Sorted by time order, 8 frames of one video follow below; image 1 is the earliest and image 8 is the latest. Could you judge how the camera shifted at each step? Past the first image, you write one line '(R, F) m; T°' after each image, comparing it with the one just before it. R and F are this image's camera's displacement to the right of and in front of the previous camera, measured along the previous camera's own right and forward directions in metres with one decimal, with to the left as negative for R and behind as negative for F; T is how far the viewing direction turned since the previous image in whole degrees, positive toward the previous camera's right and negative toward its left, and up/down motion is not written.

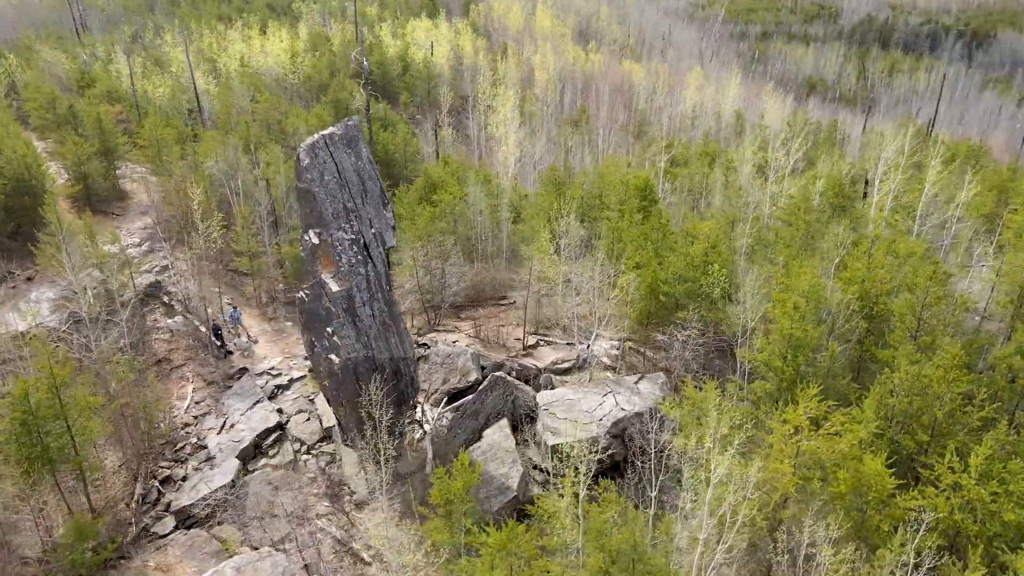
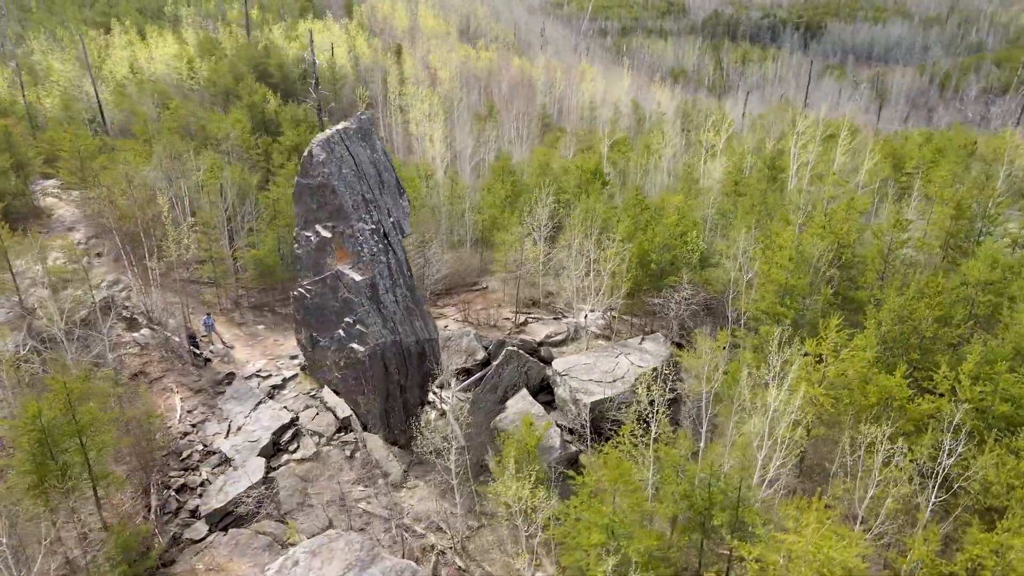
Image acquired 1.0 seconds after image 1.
(-3.8, -1.0) m; +10°
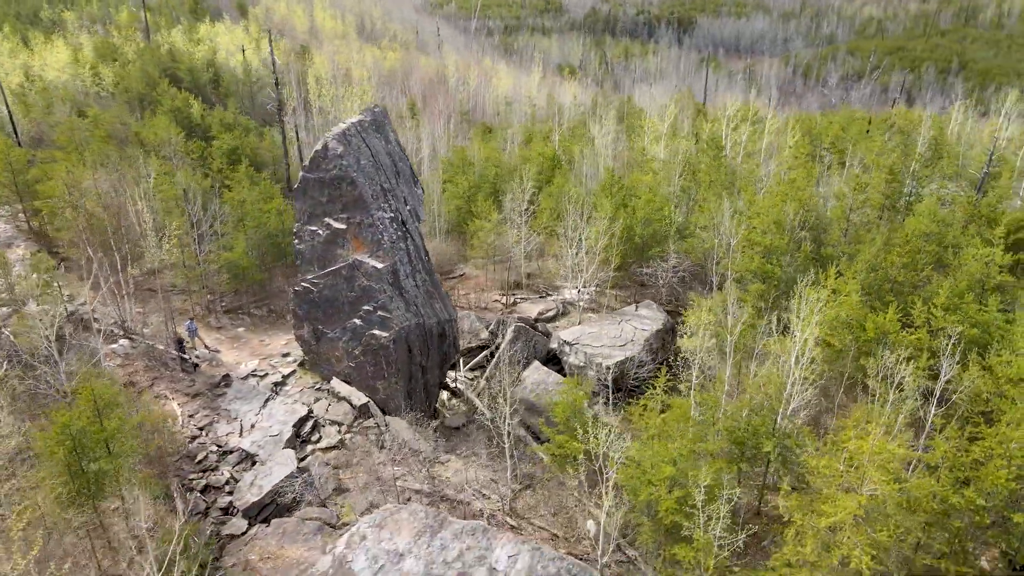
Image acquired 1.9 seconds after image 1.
(-3.5, -1.0) m; +8°
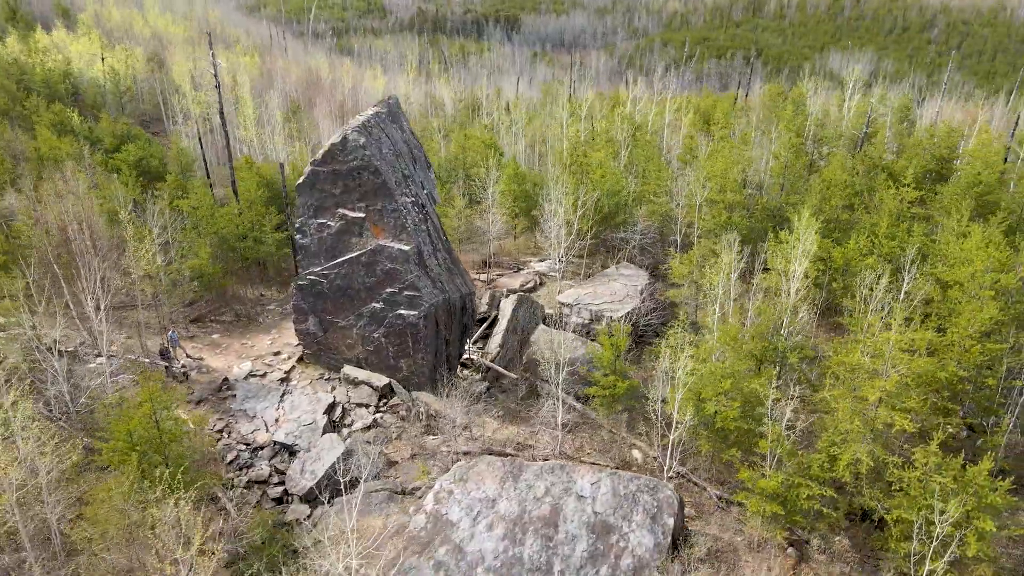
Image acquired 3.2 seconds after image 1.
(-5.3, -1.4) m; +12°
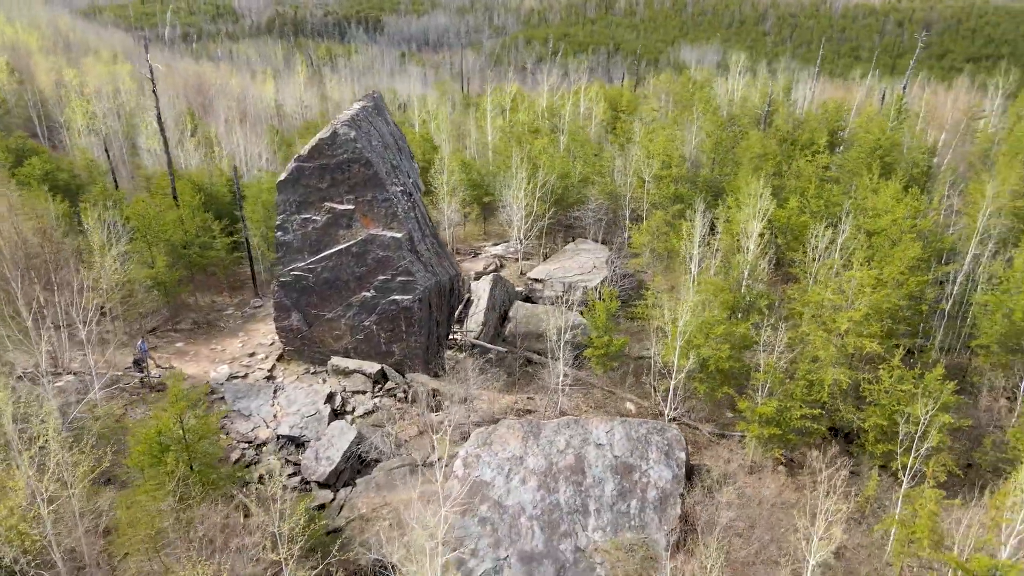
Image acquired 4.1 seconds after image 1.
(-3.6, -1.2) m; +10°
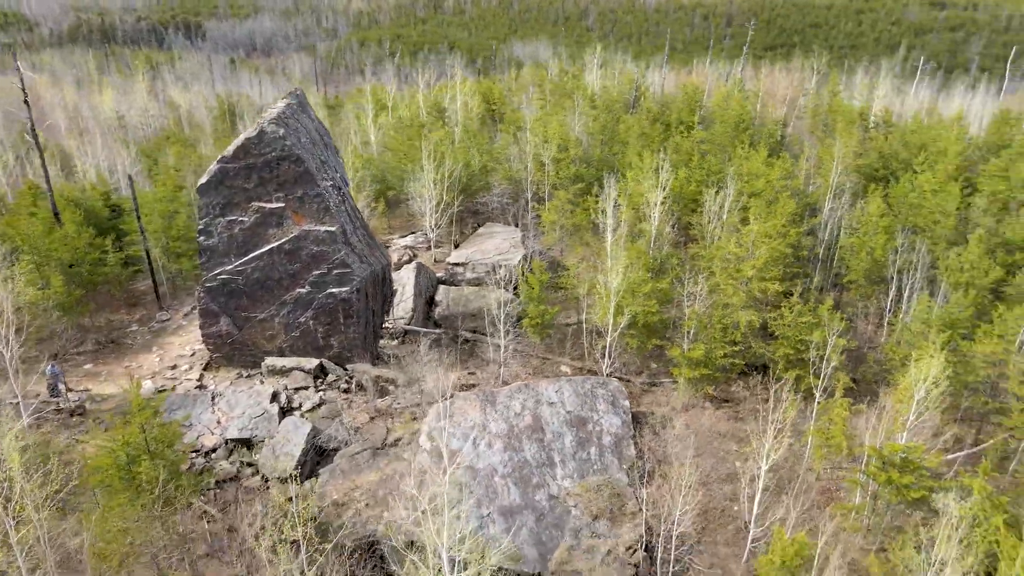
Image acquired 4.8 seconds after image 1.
(-2.8, -1.1) m; +12°
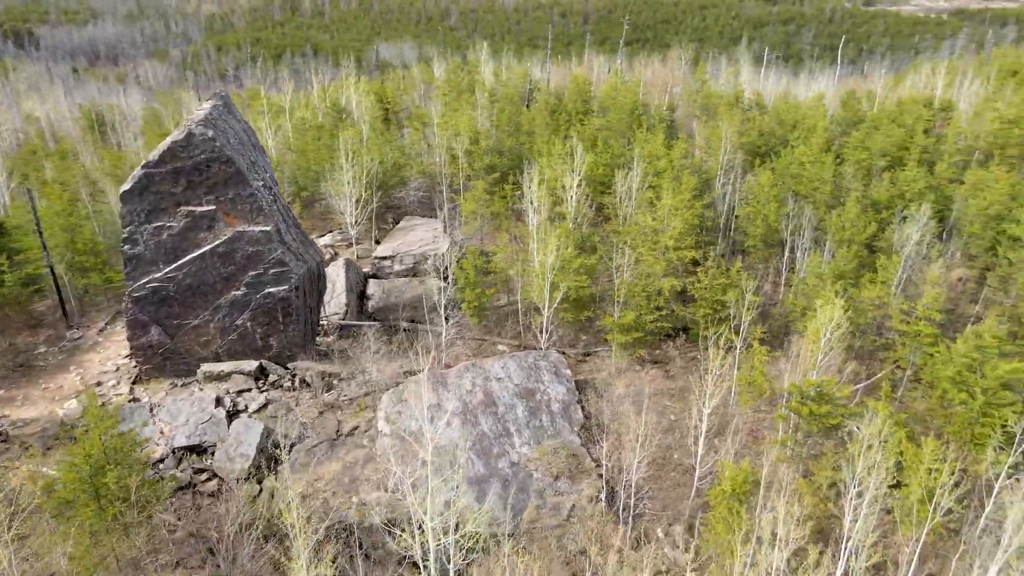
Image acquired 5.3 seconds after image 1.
(-2.0, -1.0) m; +9°
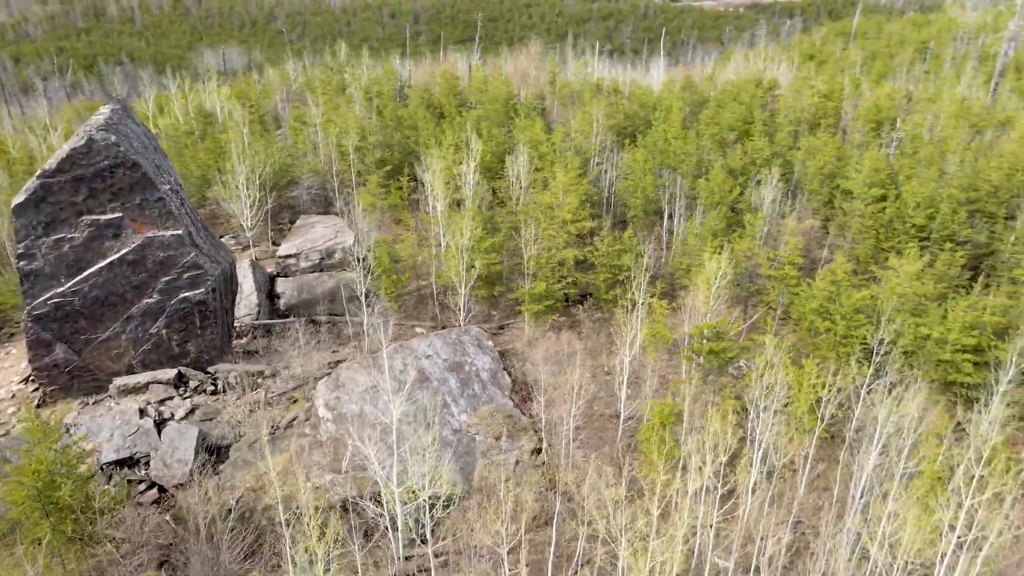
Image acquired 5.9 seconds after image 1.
(-2.3, -1.3) m; +11°
